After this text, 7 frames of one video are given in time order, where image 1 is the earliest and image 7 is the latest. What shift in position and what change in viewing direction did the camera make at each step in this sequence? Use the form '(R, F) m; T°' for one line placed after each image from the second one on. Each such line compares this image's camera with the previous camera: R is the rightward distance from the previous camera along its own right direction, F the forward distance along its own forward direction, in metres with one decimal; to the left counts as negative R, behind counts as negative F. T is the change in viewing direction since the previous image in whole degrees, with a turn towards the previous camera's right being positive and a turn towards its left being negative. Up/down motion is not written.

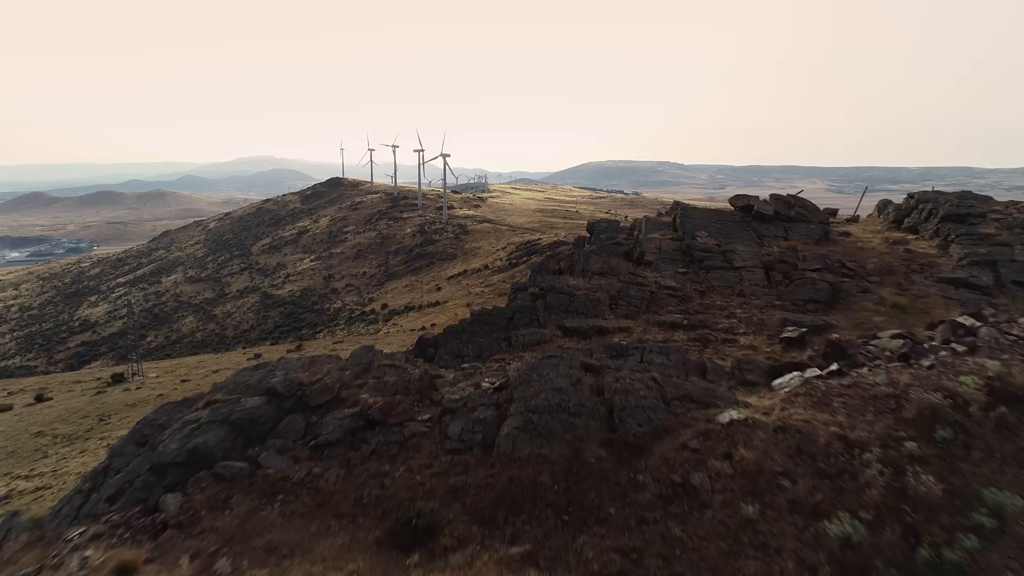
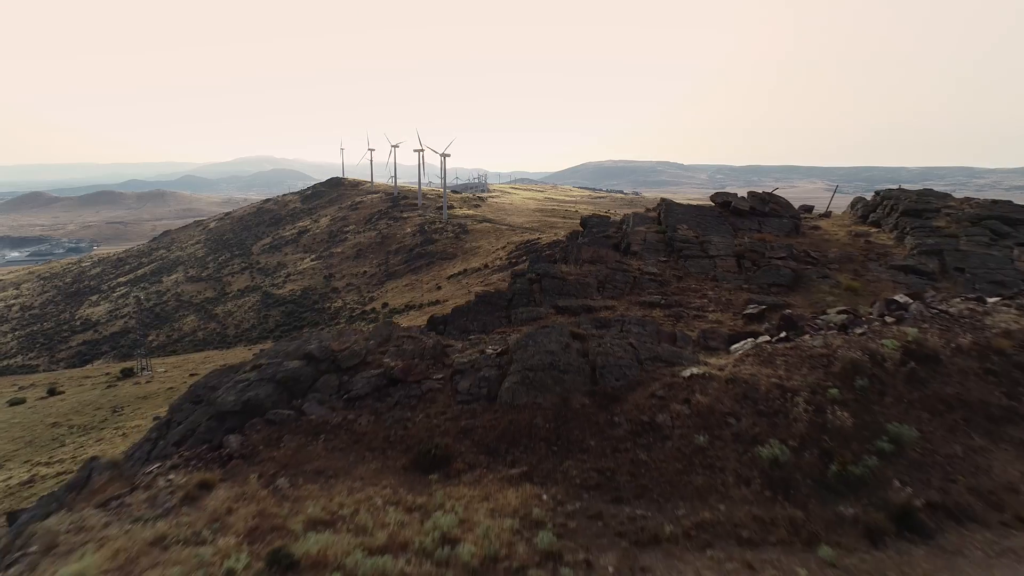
(0.0, -2.4) m; 0°
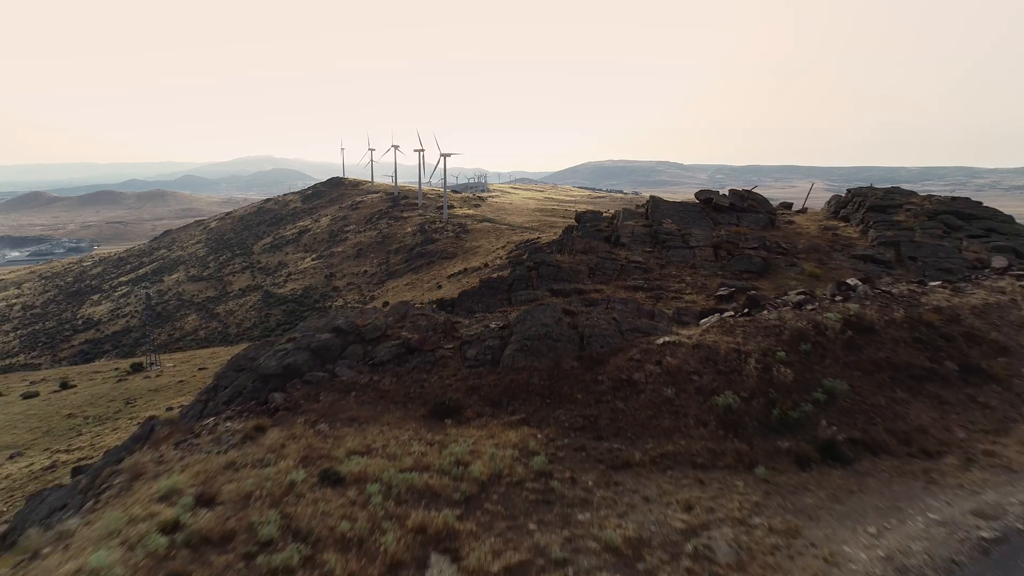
(0.0, -2.4) m; 0°
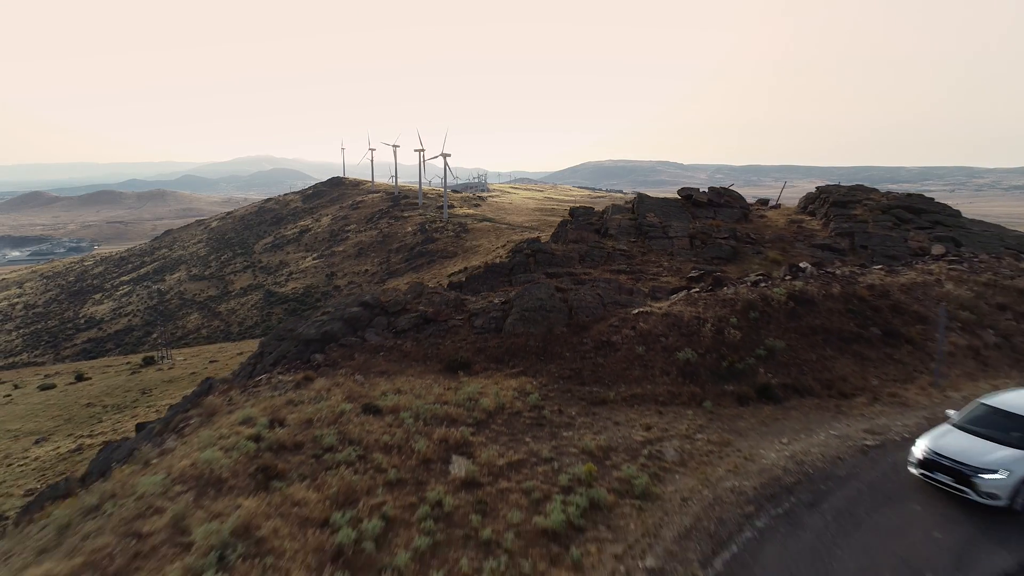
(0.0, -3.2) m; 0°
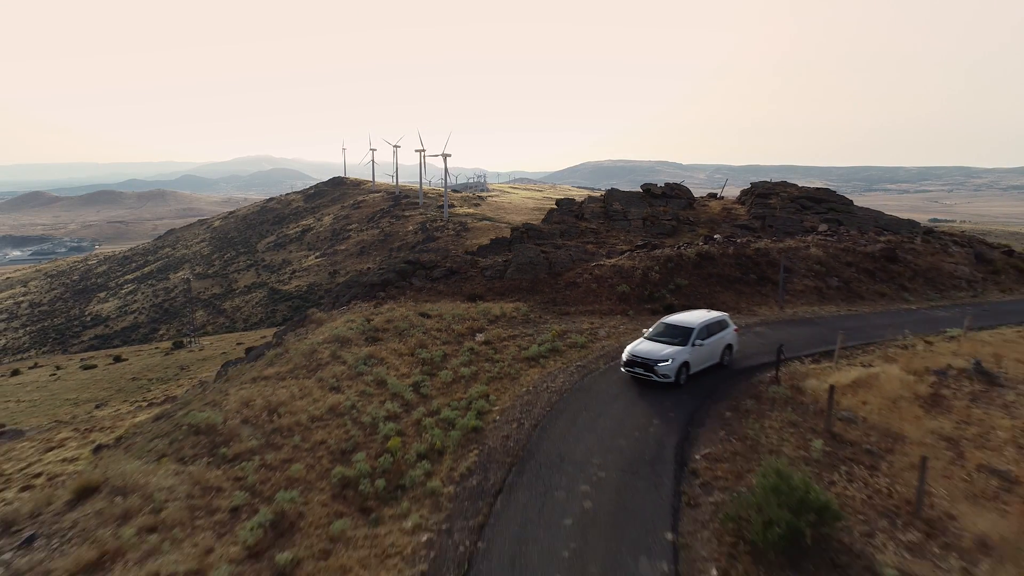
(0.0, -9.3) m; 0°
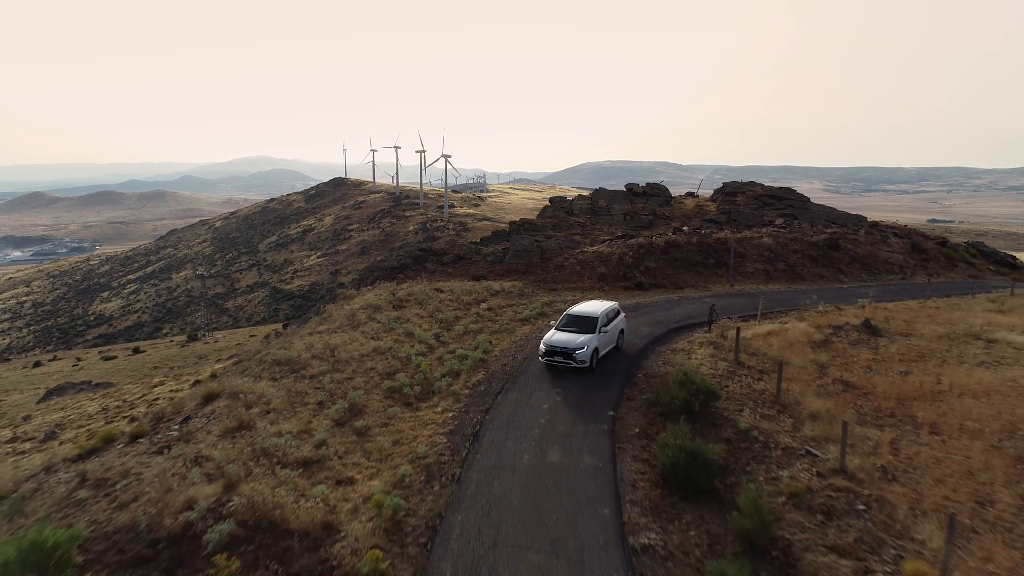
(+0.1, -5.4) m; 0°
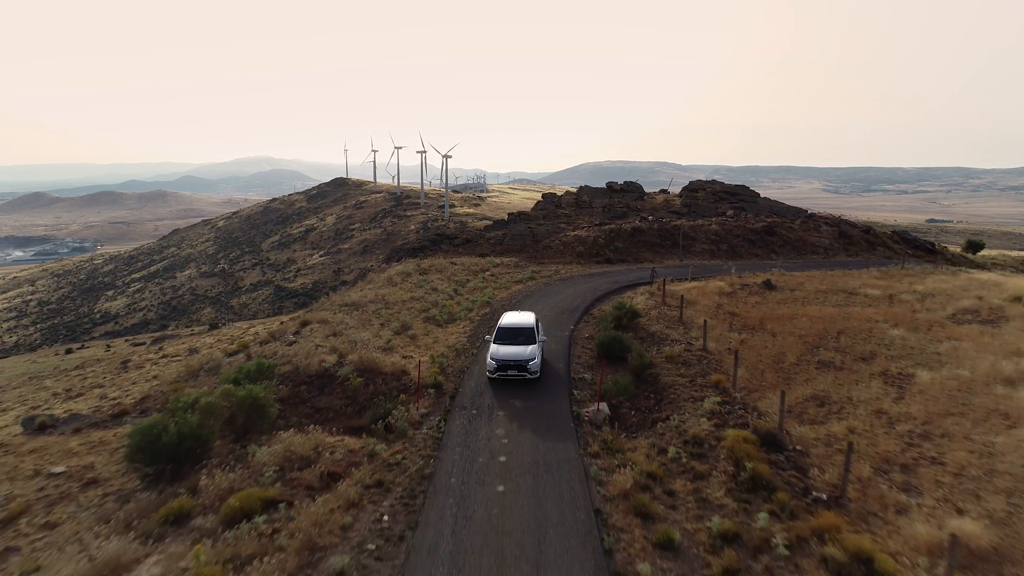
(+0.1, -8.6) m; 0°
